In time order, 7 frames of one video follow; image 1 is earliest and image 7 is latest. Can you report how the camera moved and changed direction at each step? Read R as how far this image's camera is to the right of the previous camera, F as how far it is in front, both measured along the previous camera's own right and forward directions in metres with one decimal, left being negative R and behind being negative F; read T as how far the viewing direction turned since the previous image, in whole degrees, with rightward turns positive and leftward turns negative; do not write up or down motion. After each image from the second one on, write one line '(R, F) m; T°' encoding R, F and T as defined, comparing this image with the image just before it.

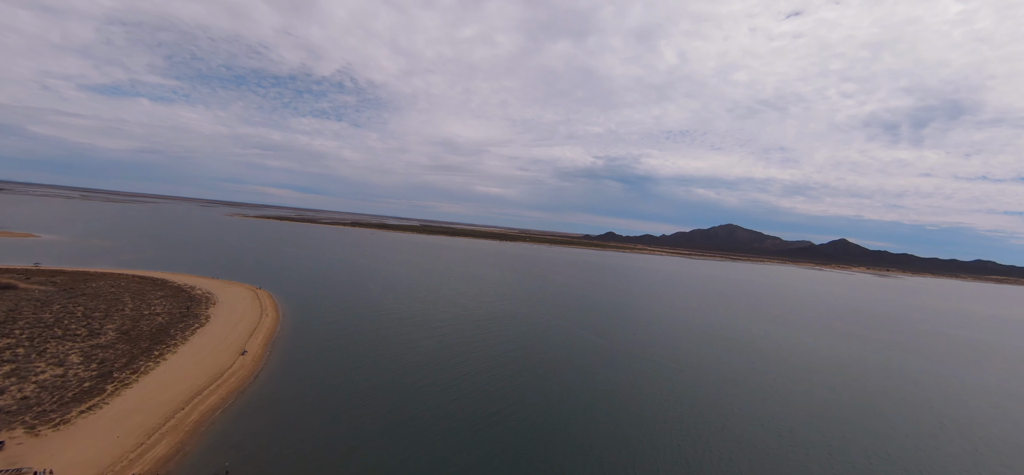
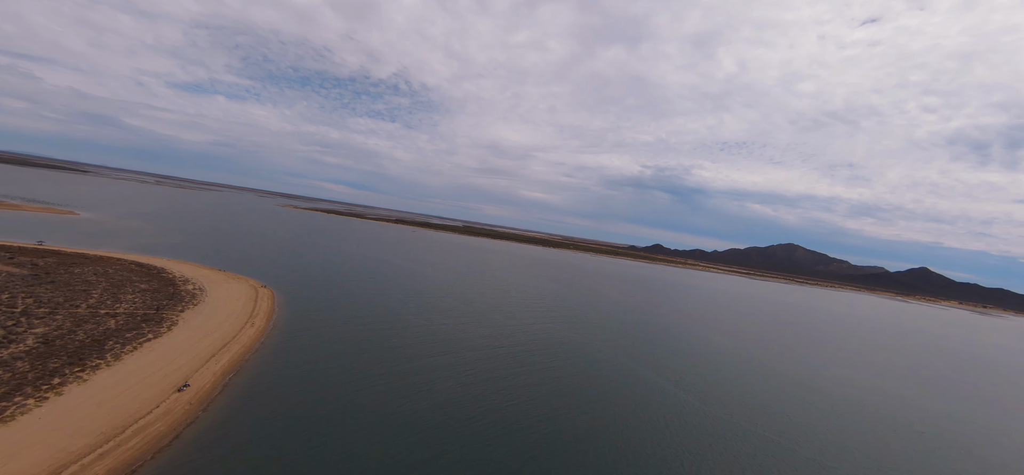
(-0.7, +5.4) m; -6°
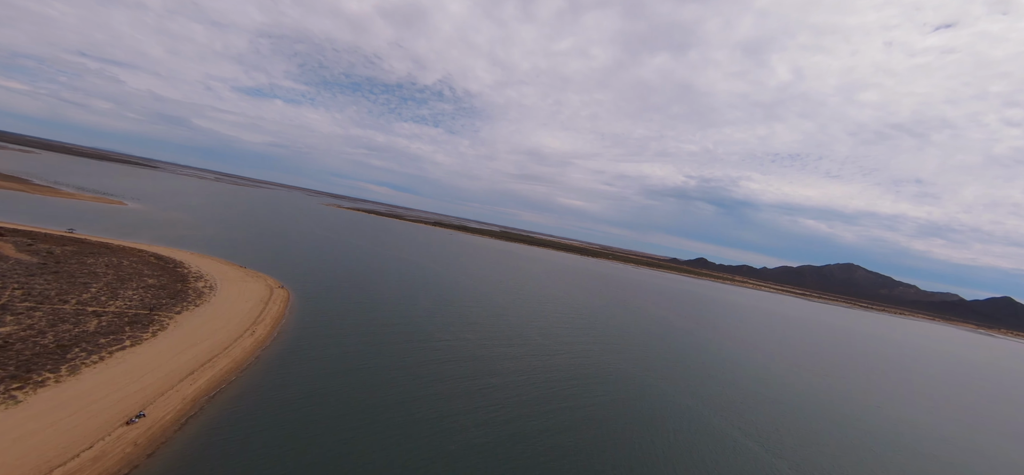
(-0.4, +3.0) m; -5°
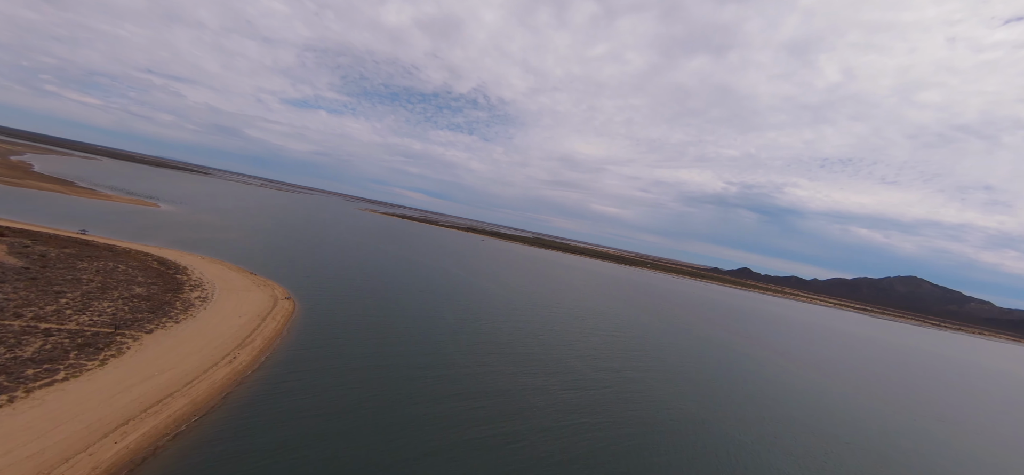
(-0.3, +3.3) m; -5°
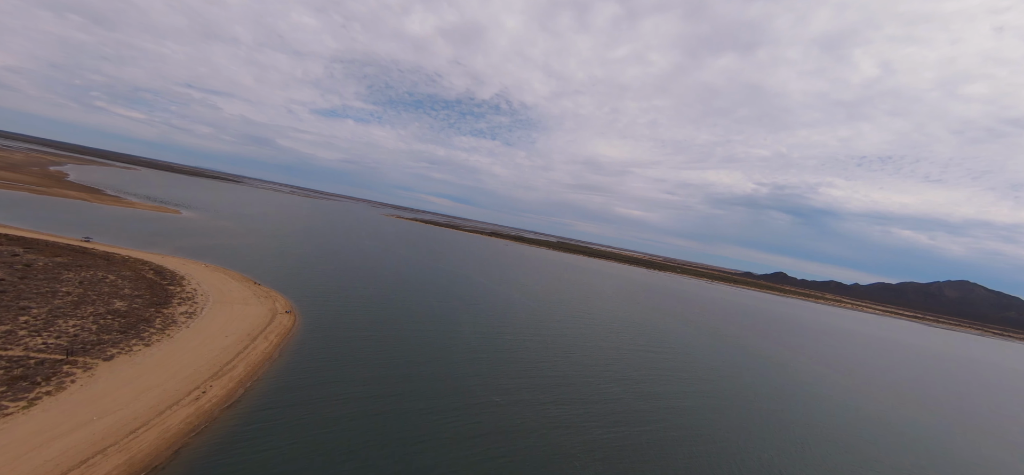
(-0.2, +2.5) m; -4°
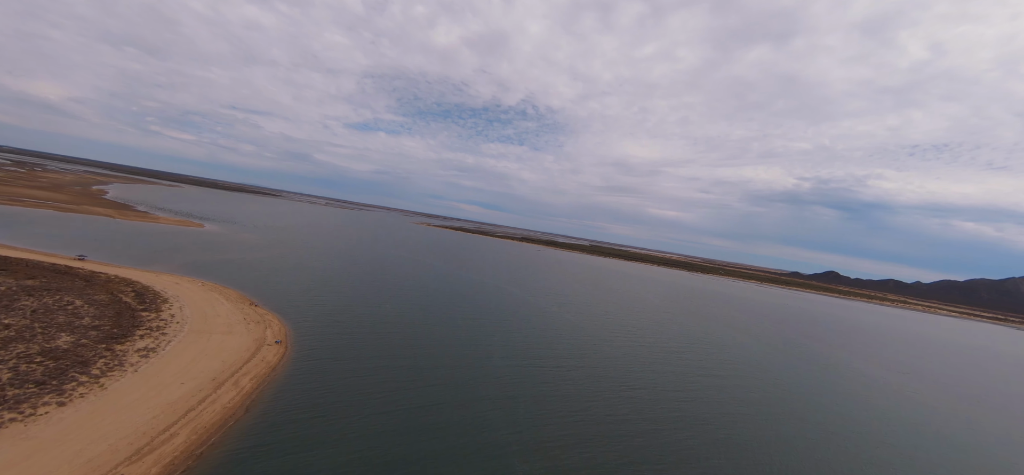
(-0.3, +3.5) m; -5°
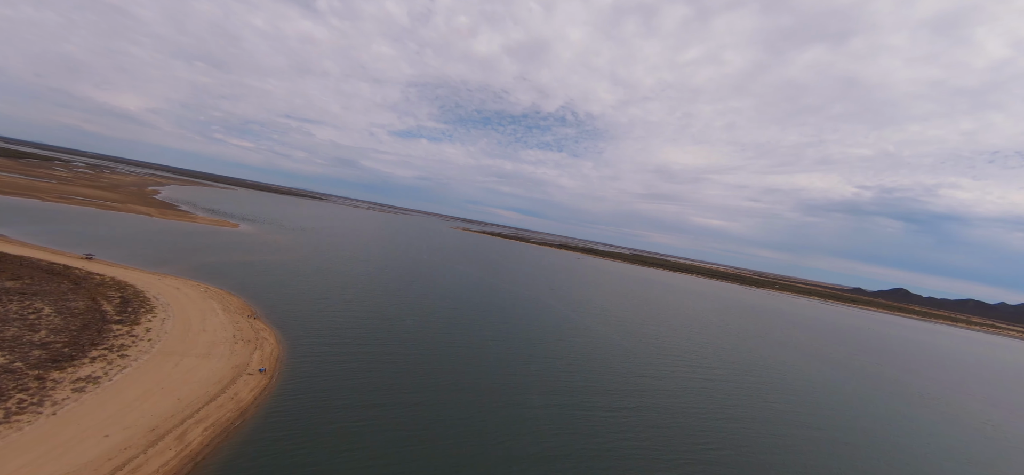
(-0.3, +3.2) m; -6°
